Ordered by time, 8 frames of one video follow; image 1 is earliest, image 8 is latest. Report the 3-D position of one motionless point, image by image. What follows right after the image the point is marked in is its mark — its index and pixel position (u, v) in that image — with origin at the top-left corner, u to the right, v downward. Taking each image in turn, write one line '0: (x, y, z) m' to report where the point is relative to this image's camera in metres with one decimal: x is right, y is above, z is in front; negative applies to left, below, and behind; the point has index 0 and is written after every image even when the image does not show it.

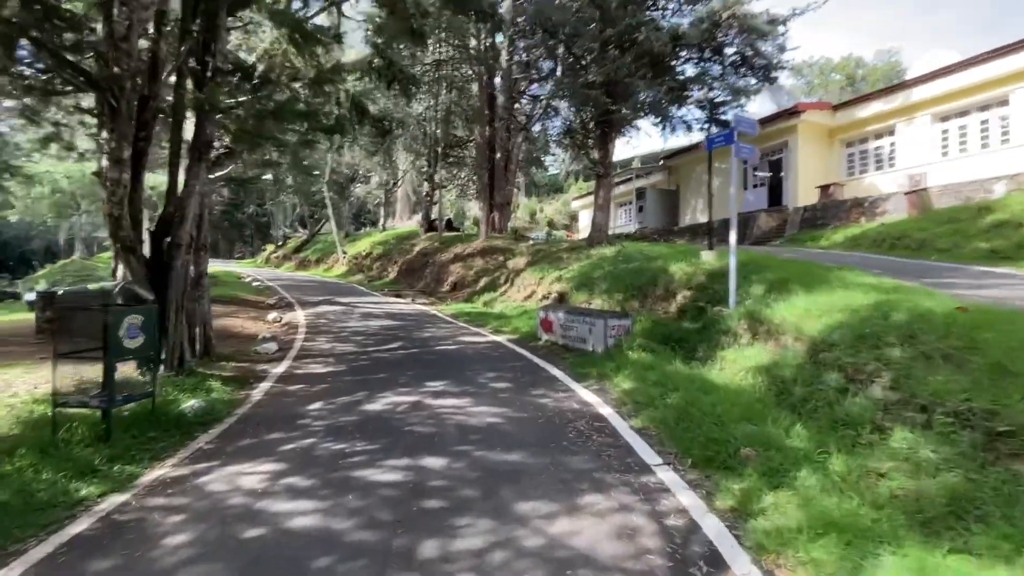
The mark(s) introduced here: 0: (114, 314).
0: (-6.0, -0.4, +7.2) m
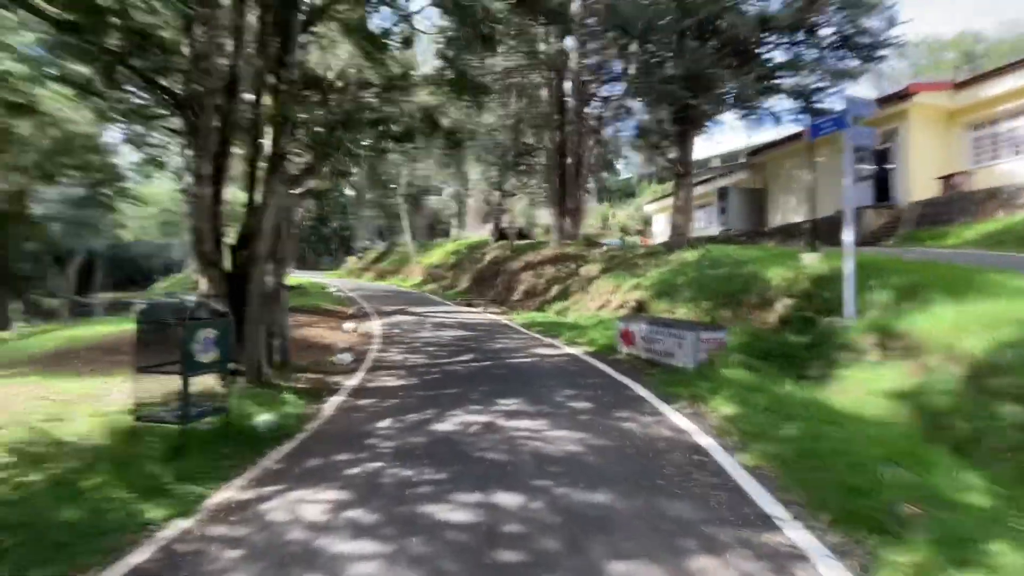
0: (-4.9, -0.6, +7.2) m
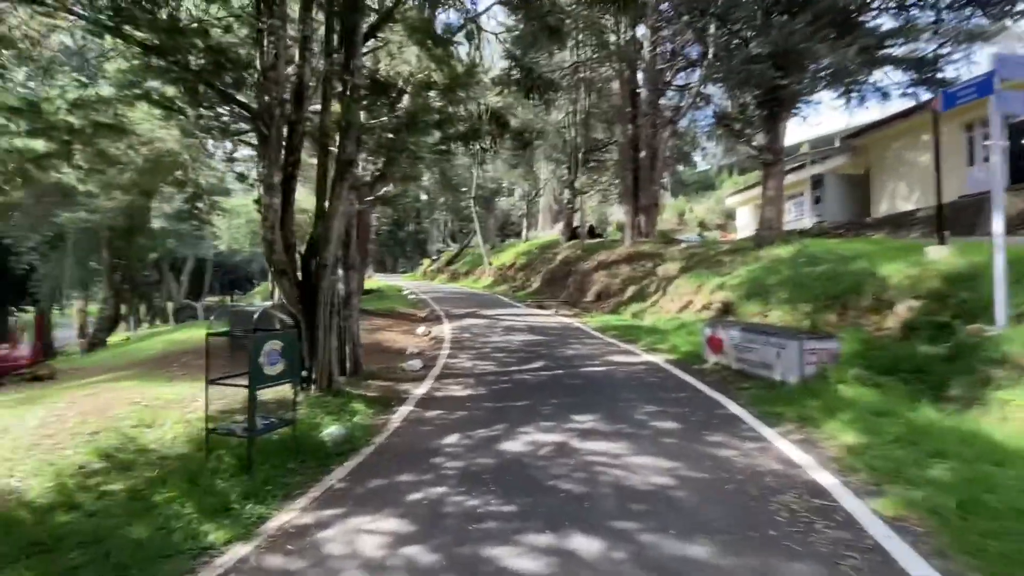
0: (-3.8, -0.8, +7.0) m
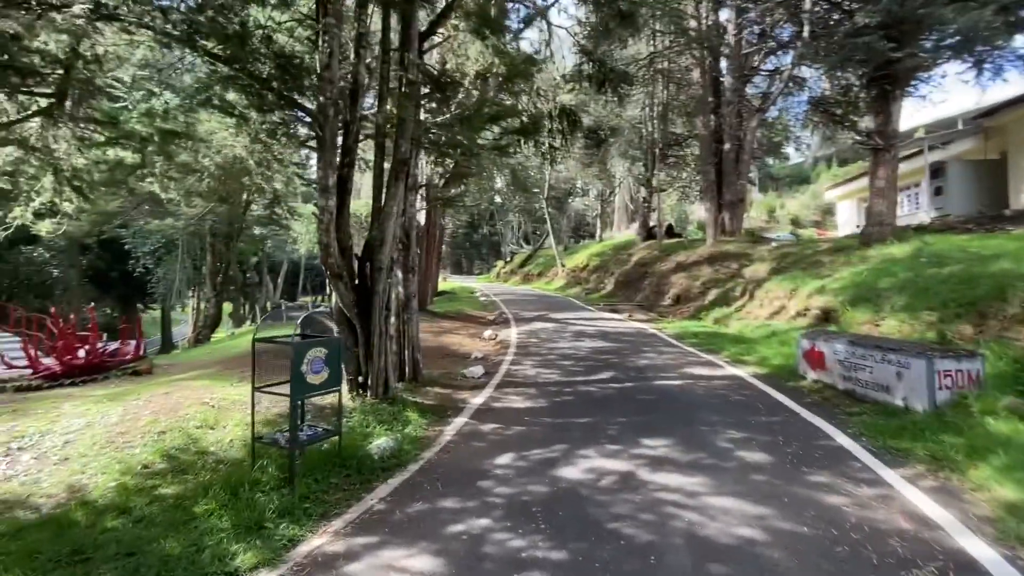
0: (-3.0, -0.8, +6.8) m
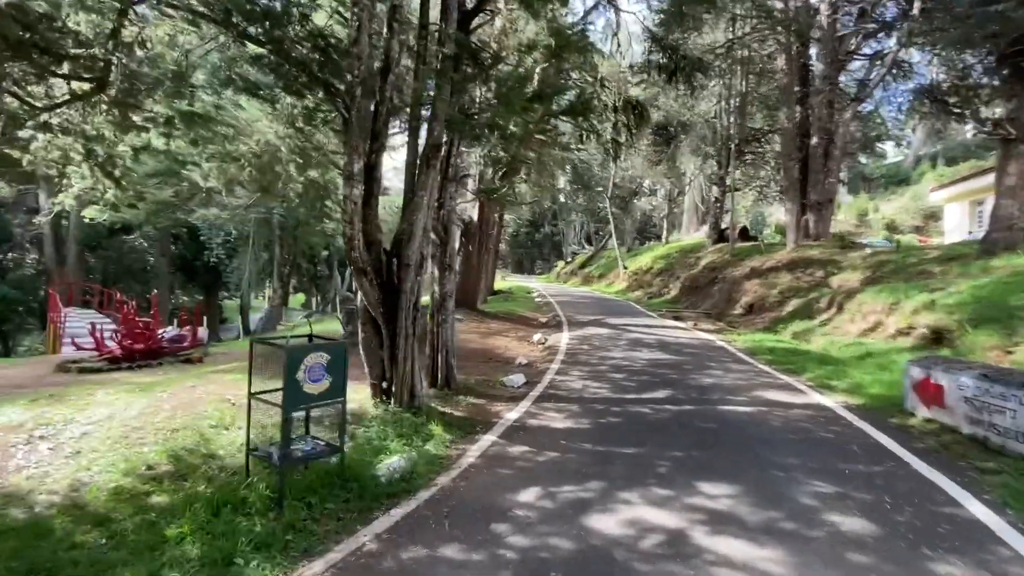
0: (-2.7, -0.8, +5.9) m
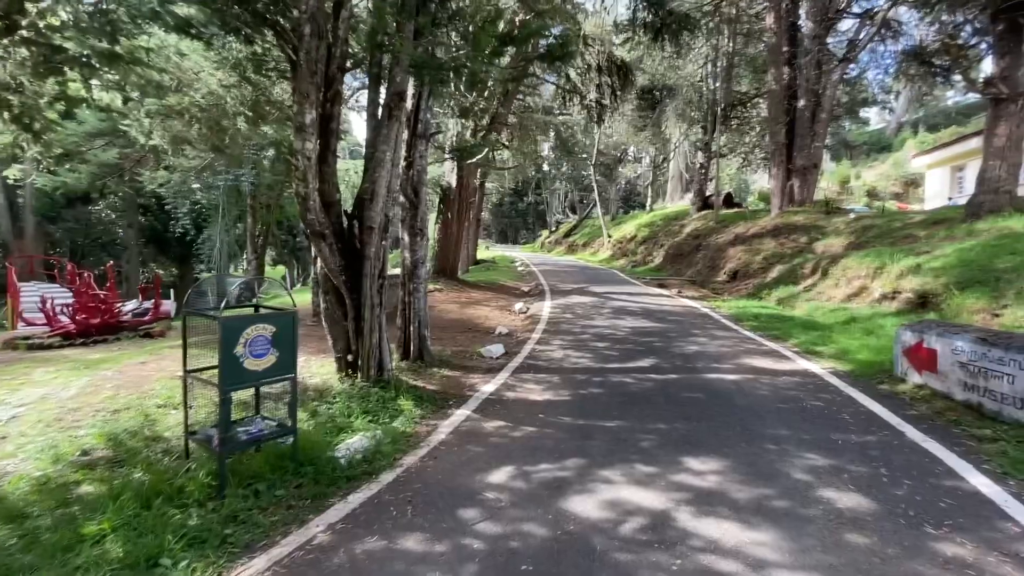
0: (-3.1, -0.4, +5.2) m
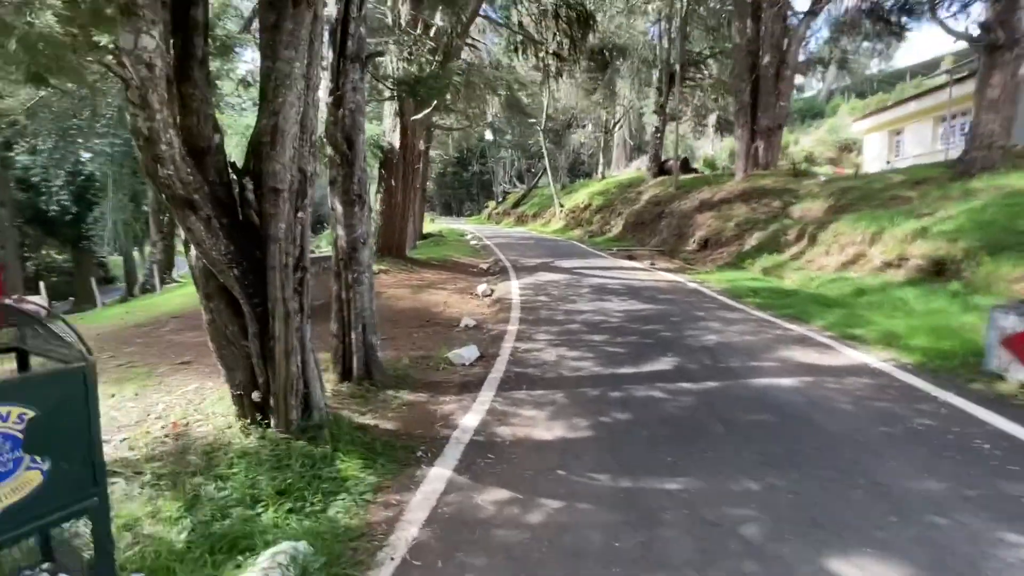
0: (-2.7, -0.6, +2.0) m
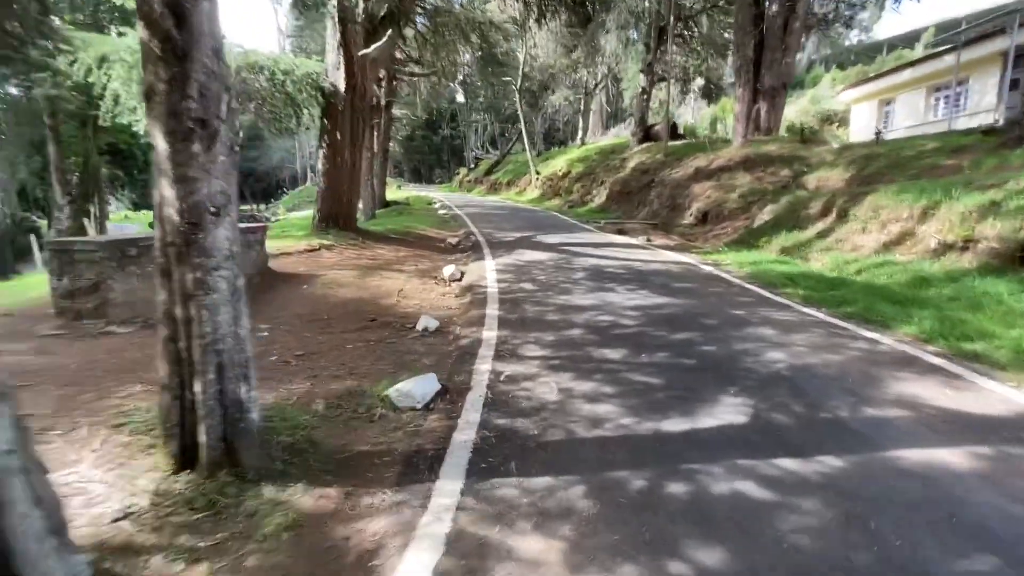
0: (-2.6, -1.0, -1.4) m
